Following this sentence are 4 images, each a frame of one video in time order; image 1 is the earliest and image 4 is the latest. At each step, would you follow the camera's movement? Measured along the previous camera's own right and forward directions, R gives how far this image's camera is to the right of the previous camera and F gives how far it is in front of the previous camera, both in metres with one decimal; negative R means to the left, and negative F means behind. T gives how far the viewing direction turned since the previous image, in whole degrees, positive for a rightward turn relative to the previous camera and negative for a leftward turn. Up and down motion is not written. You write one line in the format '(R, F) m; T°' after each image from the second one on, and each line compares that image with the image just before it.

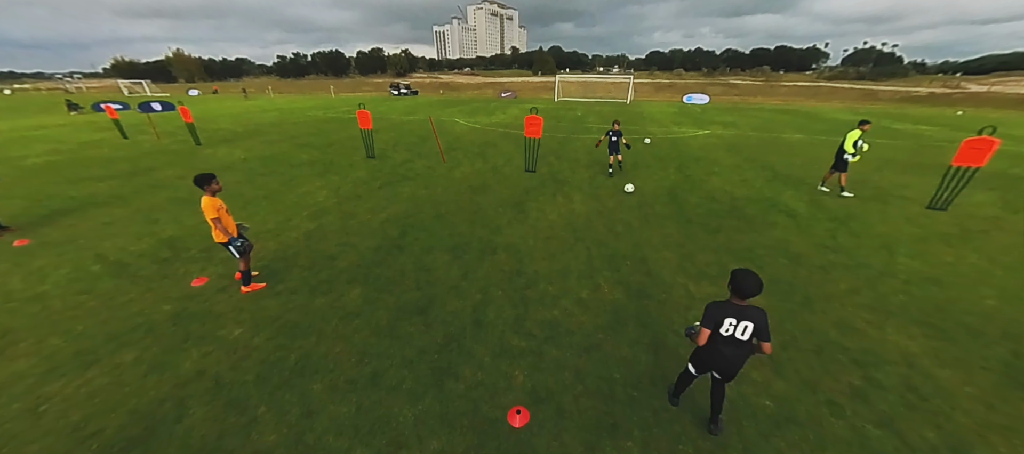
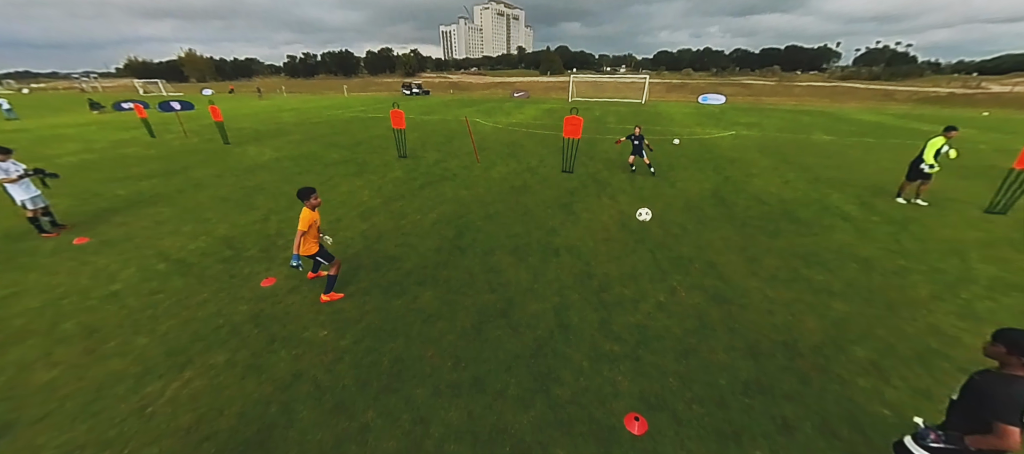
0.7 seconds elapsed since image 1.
(-1.3, +0.1) m; -1°
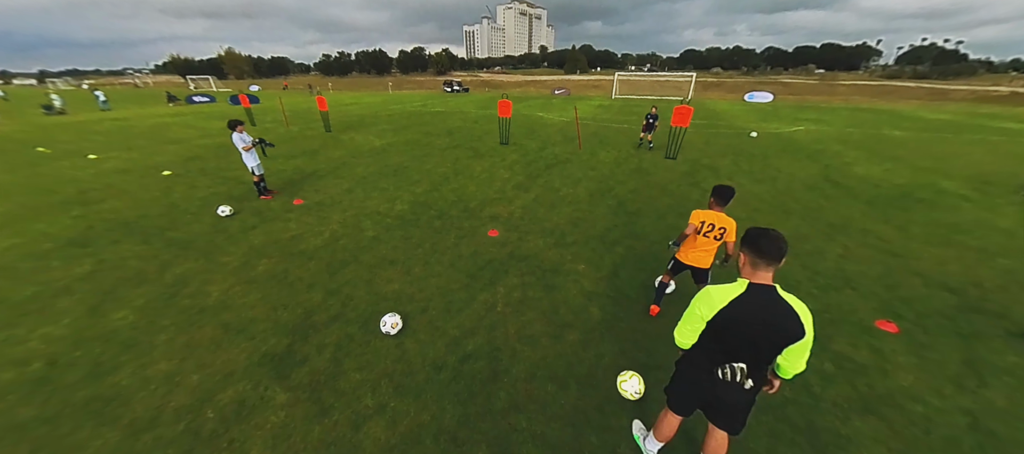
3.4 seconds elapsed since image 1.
(-3.9, -1.2) m; -2°
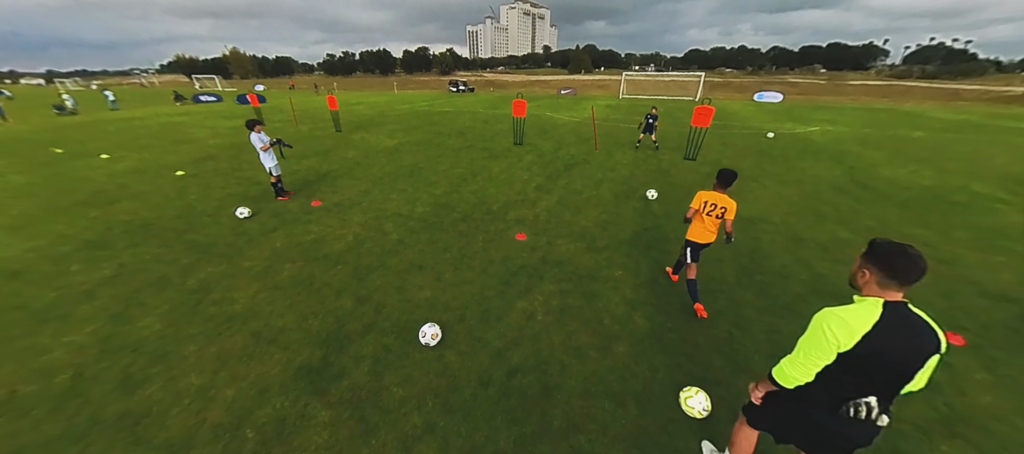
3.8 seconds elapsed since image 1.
(-0.6, +0.2) m; 0°
